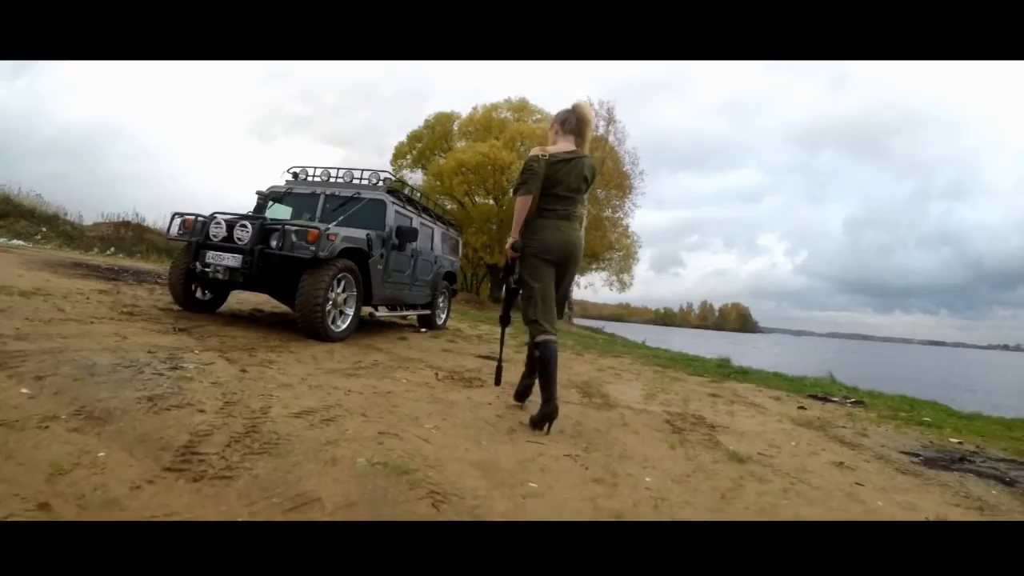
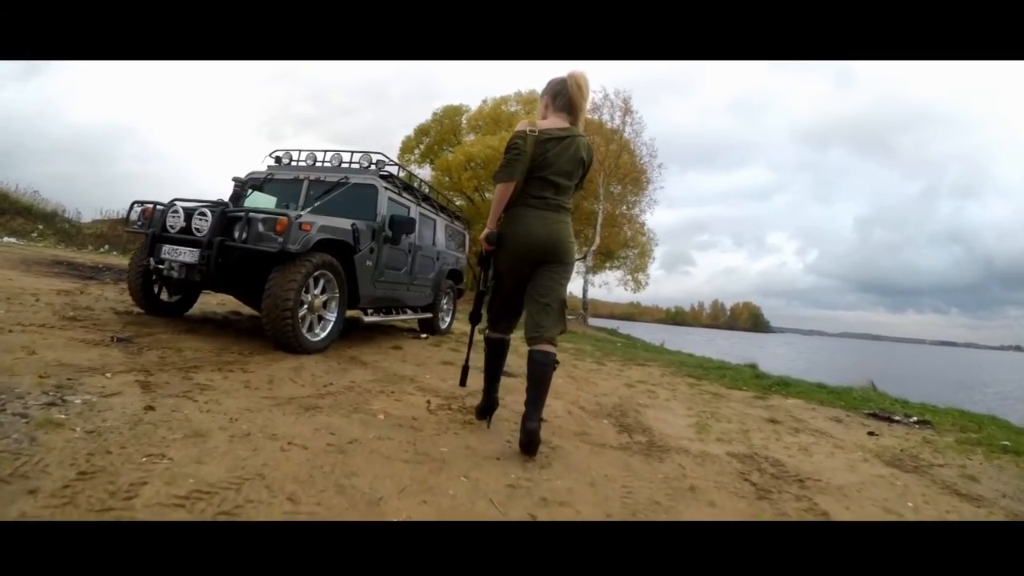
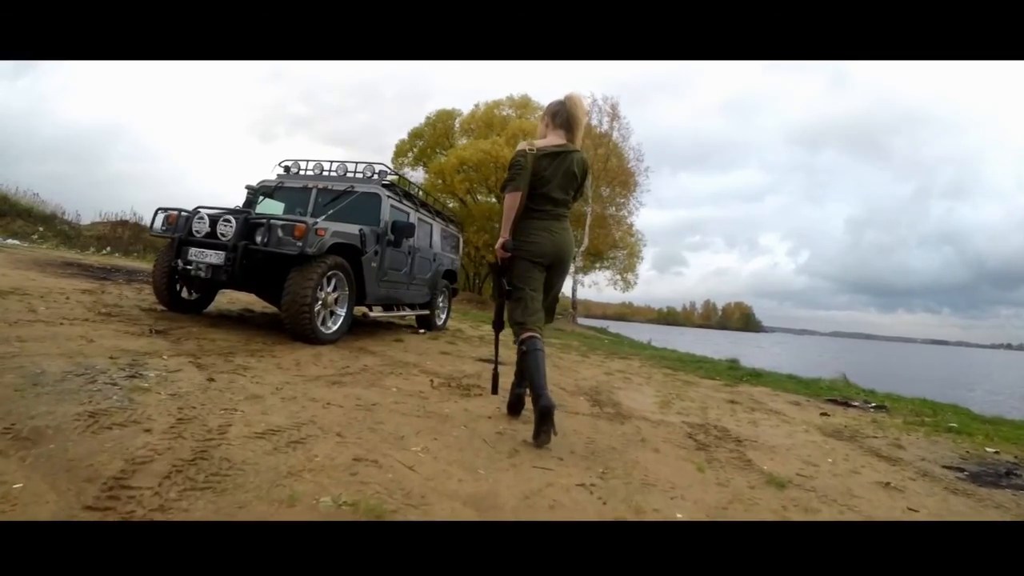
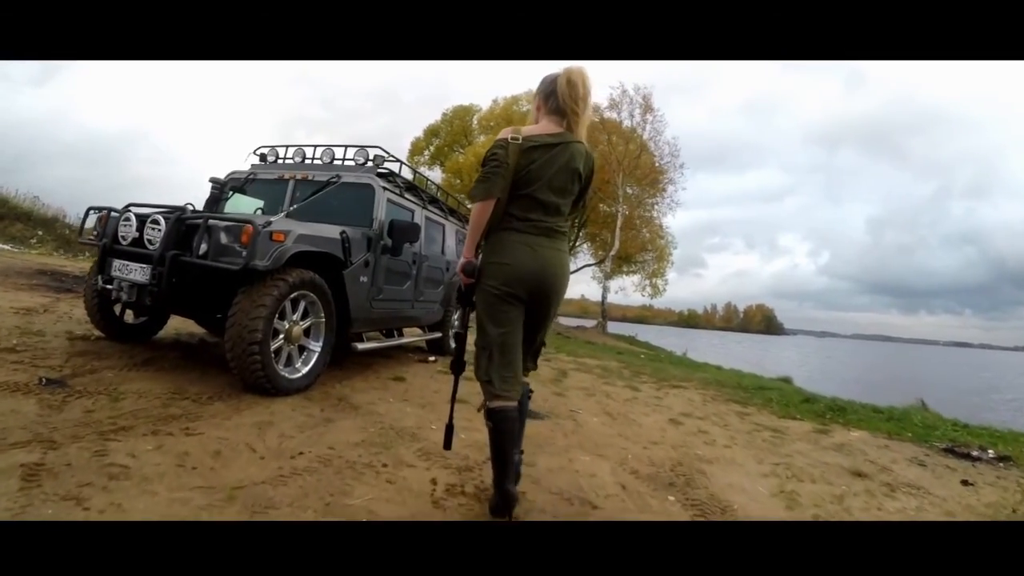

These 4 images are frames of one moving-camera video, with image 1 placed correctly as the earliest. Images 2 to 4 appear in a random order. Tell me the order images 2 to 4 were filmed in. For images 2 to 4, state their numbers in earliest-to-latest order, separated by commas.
3, 2, 4
